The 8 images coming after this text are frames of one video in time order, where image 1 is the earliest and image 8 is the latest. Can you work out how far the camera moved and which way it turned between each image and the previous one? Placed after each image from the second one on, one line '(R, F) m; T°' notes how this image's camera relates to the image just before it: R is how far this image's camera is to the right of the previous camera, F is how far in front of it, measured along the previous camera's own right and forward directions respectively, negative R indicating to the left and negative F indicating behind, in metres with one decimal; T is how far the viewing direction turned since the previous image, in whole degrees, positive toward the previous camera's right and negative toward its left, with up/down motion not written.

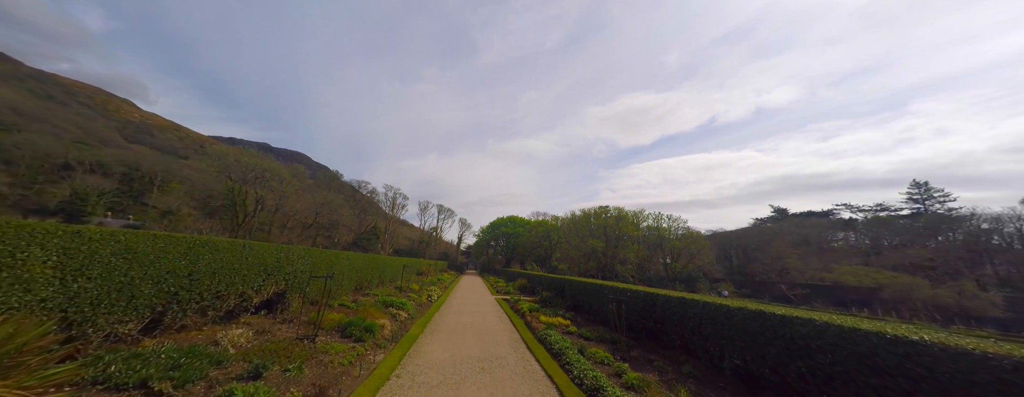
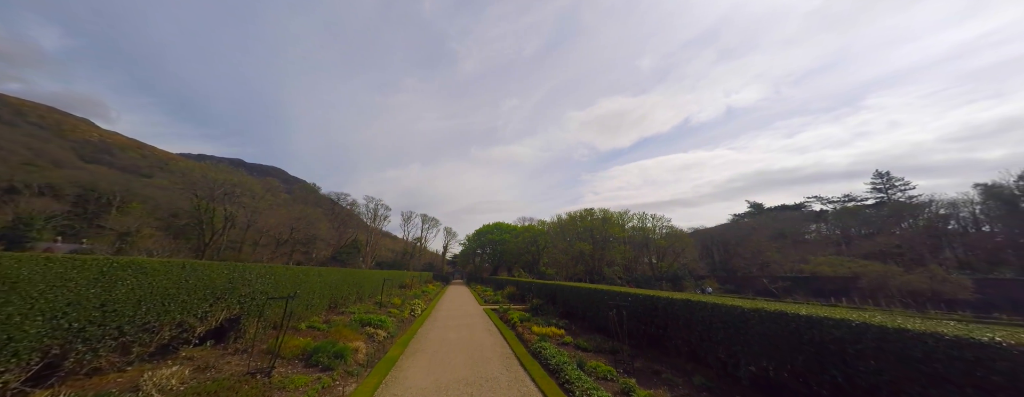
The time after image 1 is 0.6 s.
(0.0, +0.5) m; +3°
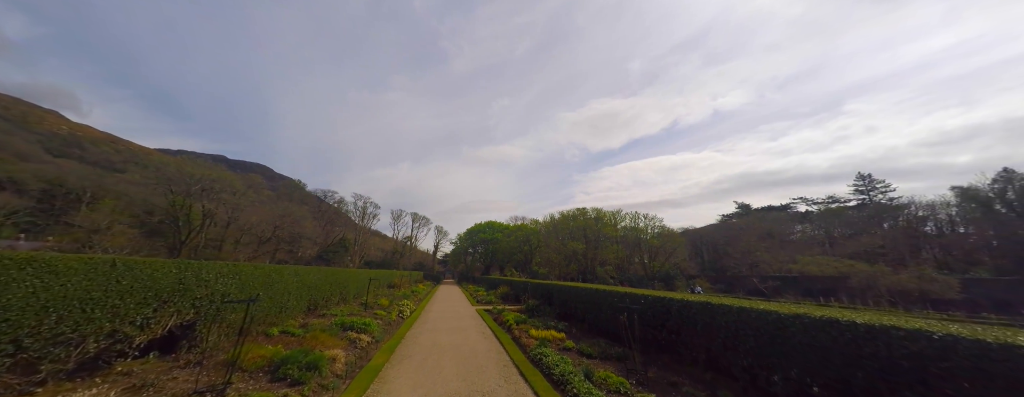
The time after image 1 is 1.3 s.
(-0.1, +0.6) m; +2°
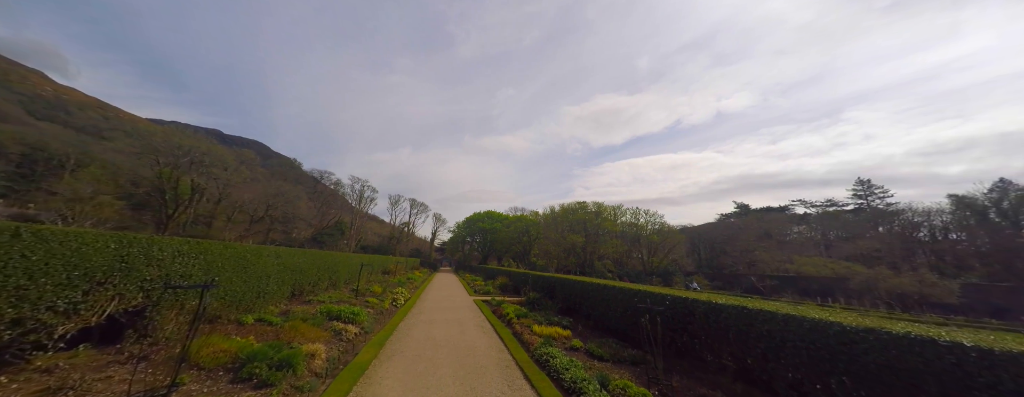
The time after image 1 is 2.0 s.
(-0.2, +0.7) m; 0°
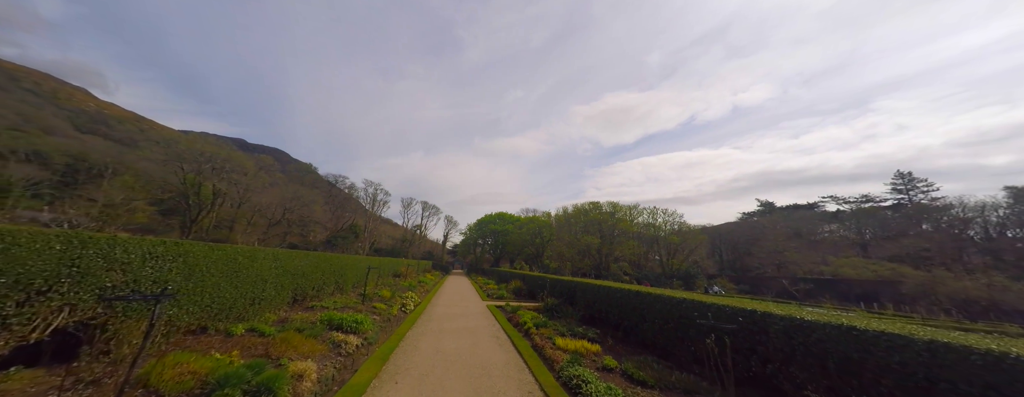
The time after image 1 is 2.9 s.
(-0.1, +0.7) m; -2°
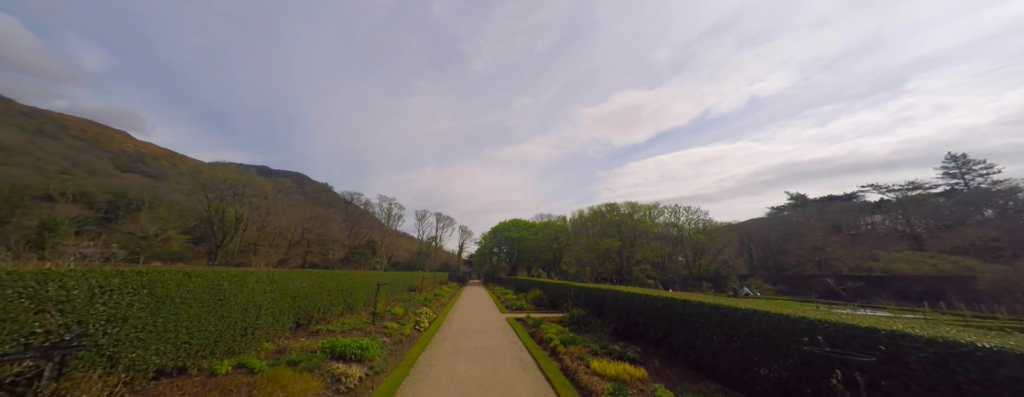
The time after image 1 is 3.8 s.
(-0.1, +0.8) m; -3°
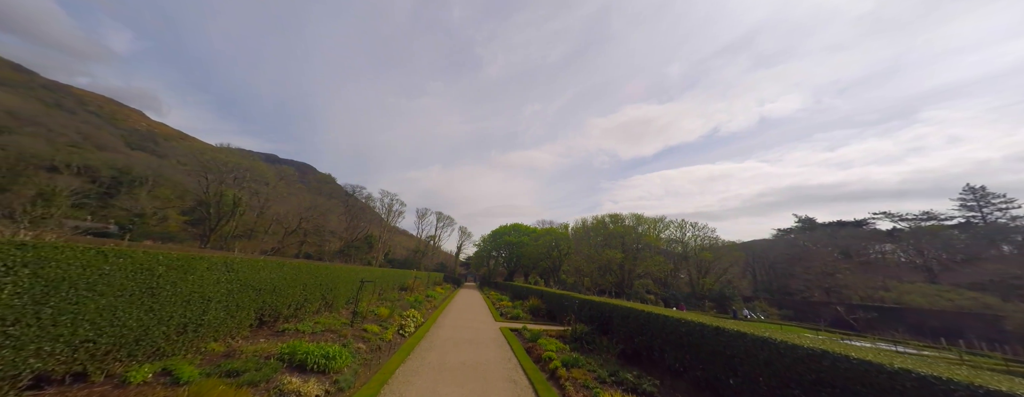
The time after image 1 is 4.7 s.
(0.0, +0.8) m; 0°
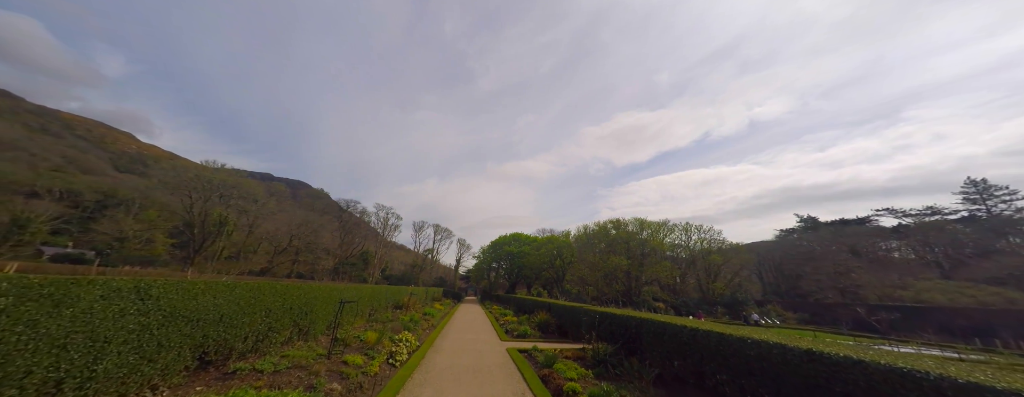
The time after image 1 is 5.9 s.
(-0.2, +1.2) m; +1°
